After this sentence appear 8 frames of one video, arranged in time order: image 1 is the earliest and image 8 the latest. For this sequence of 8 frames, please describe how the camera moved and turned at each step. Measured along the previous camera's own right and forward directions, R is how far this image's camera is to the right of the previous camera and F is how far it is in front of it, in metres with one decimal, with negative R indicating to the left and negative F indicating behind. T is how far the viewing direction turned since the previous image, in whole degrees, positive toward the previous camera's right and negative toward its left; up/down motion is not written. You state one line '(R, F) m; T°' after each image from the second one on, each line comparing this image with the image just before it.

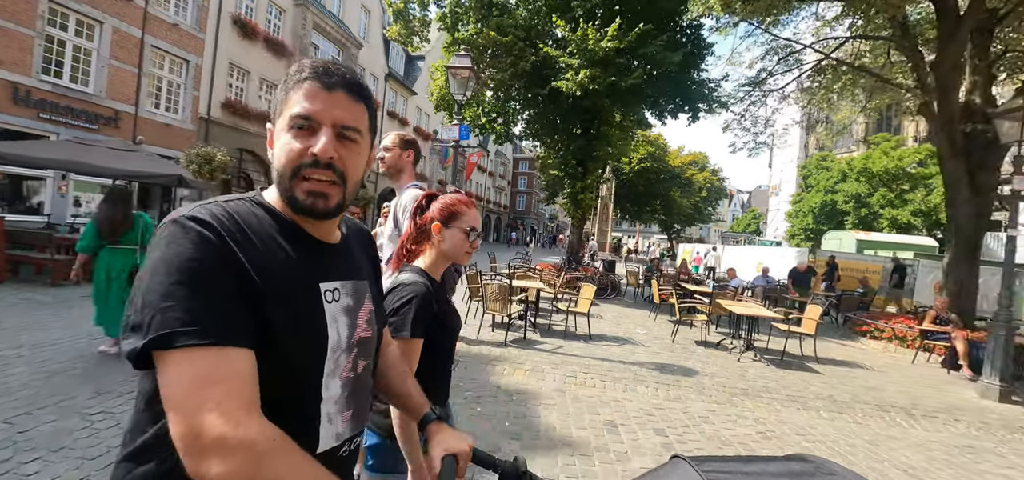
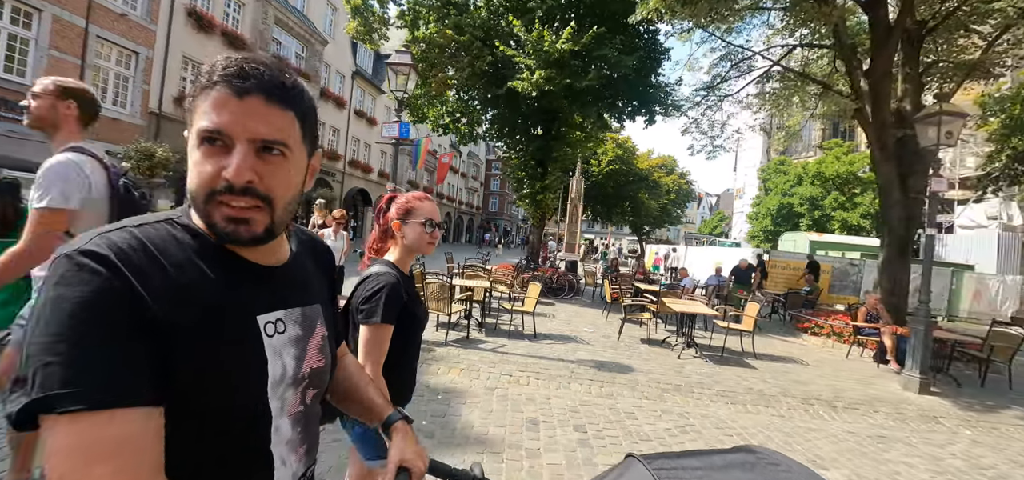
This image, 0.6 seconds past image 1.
(+0.6, 0.0) m; +3°
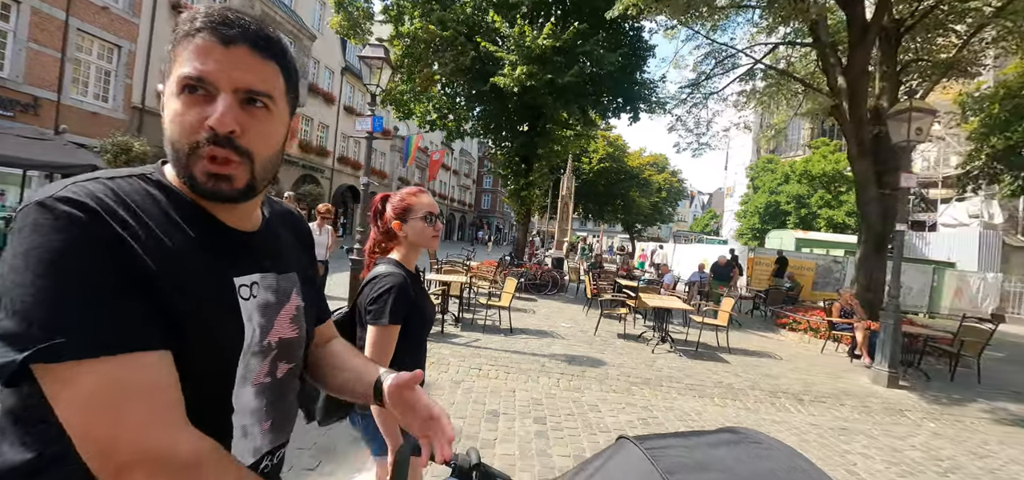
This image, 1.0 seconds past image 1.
(+0.4, 0.0) m; +1°
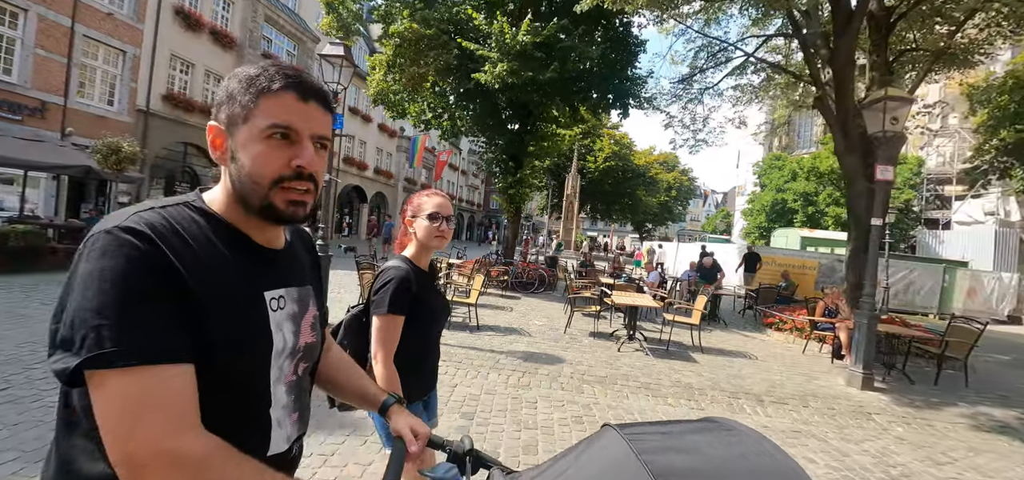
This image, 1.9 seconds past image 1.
(+0.9, +0.1) m; -2°
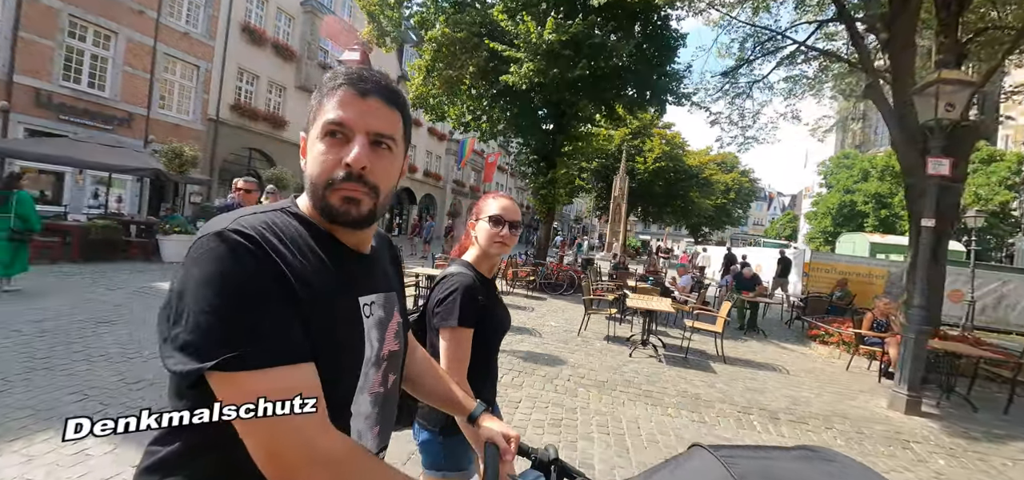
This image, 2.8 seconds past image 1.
(+0.8, +0.1) m; -7°
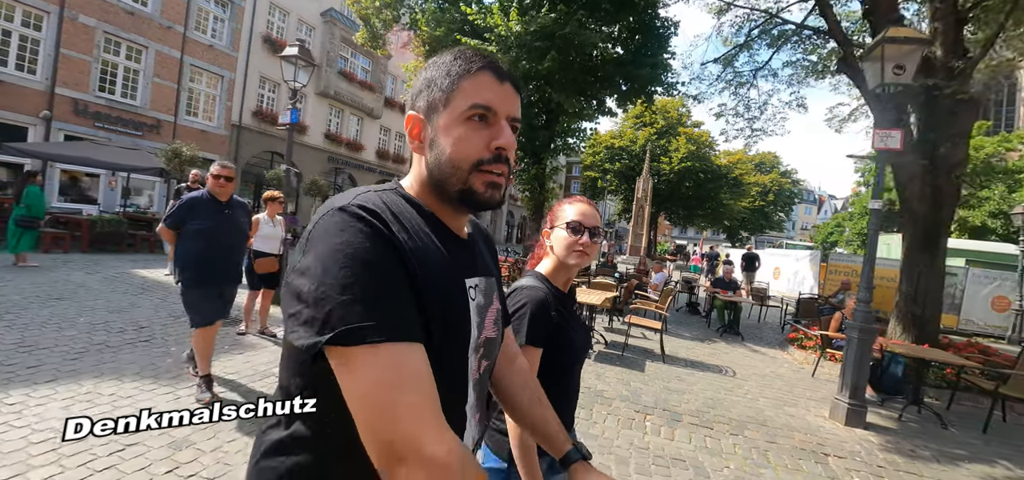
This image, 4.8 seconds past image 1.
(+1.9, +0.3) m; -6°
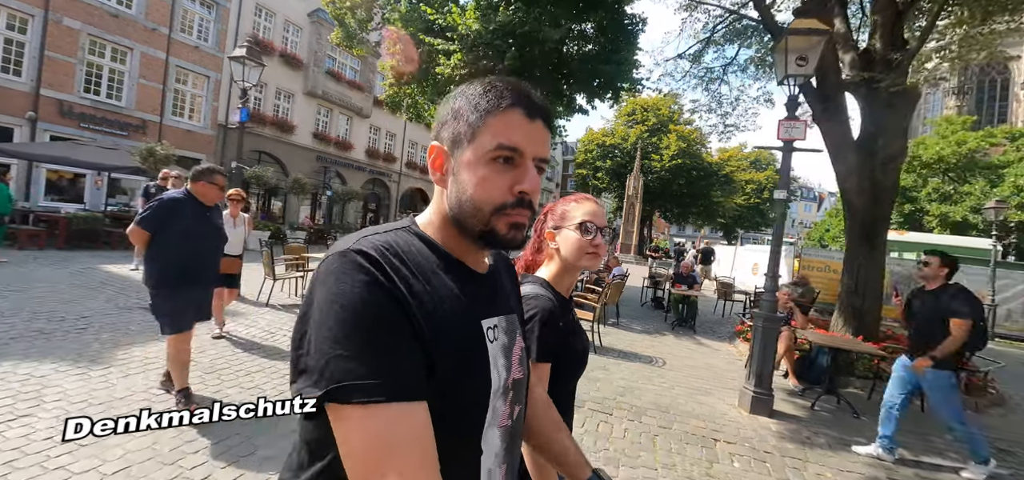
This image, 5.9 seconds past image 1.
(+1.2, -0.1) m; -1°
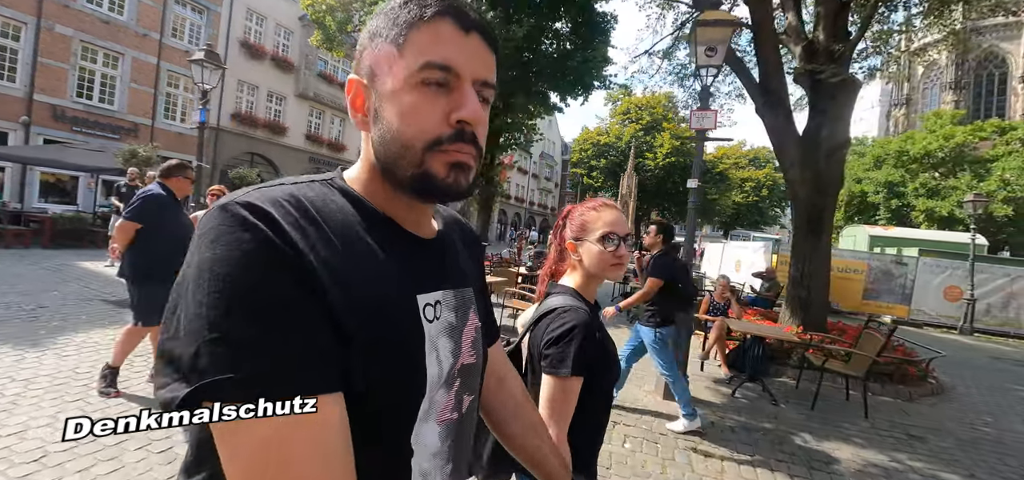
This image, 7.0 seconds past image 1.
(+1.1, -0.1) m; -1°
